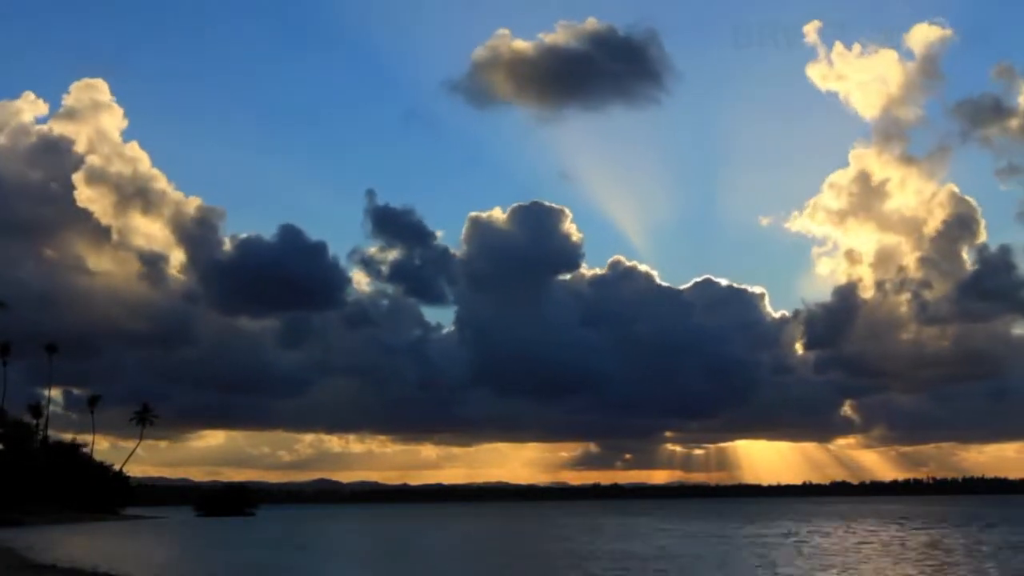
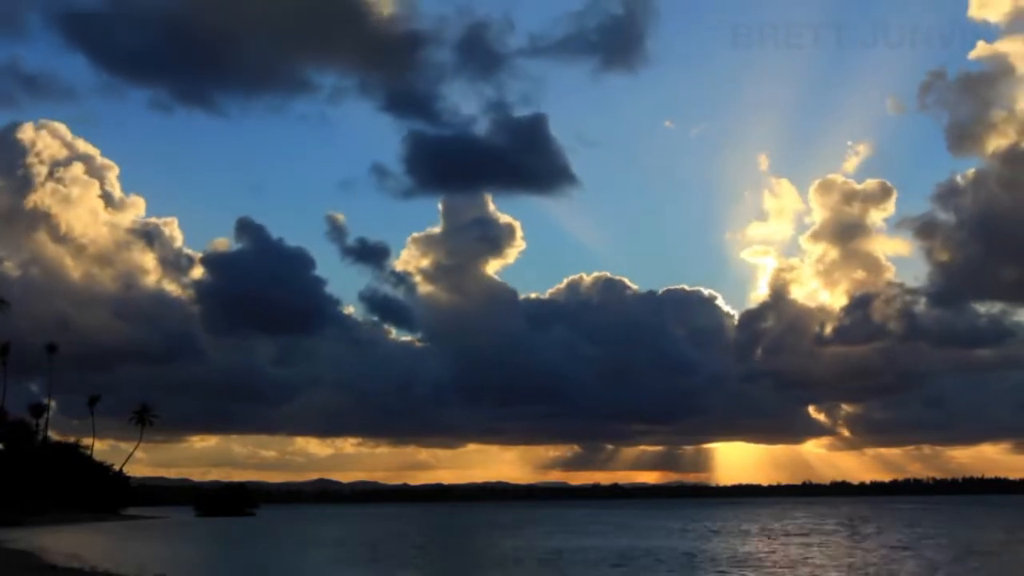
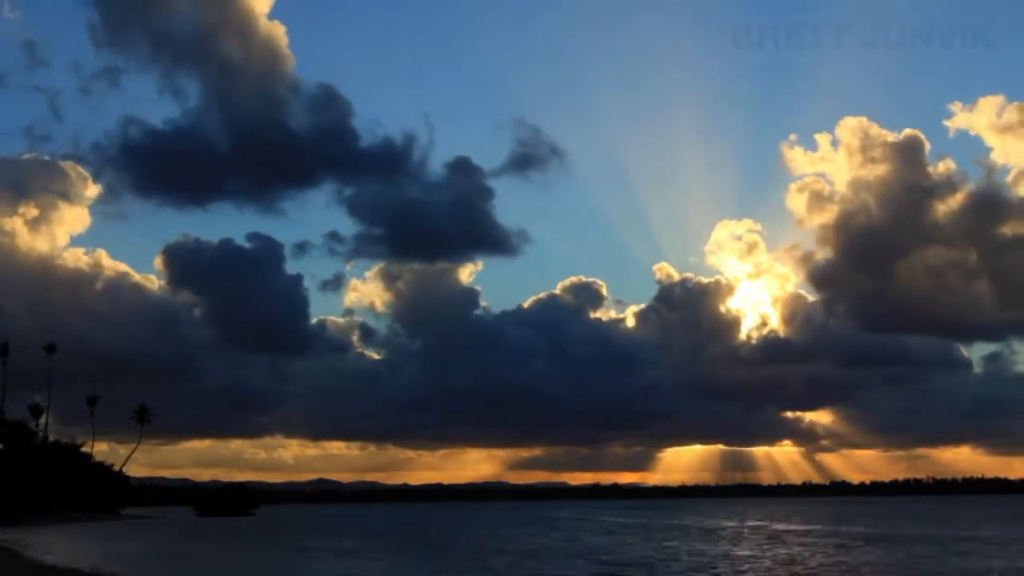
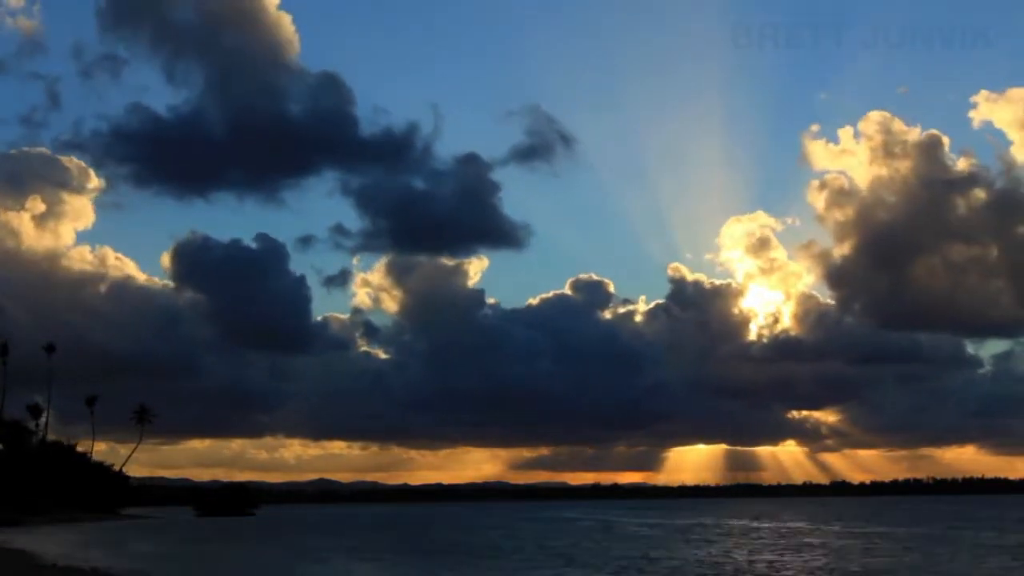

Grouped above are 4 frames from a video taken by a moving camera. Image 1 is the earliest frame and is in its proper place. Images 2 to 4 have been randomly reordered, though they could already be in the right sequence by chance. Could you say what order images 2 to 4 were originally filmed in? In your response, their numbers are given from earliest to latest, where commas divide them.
2, 4, 3
